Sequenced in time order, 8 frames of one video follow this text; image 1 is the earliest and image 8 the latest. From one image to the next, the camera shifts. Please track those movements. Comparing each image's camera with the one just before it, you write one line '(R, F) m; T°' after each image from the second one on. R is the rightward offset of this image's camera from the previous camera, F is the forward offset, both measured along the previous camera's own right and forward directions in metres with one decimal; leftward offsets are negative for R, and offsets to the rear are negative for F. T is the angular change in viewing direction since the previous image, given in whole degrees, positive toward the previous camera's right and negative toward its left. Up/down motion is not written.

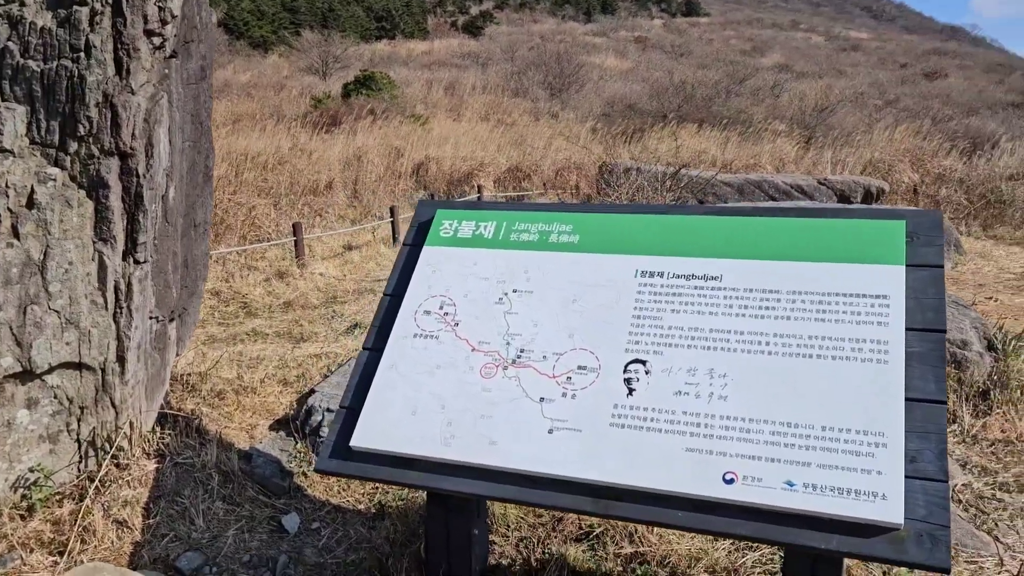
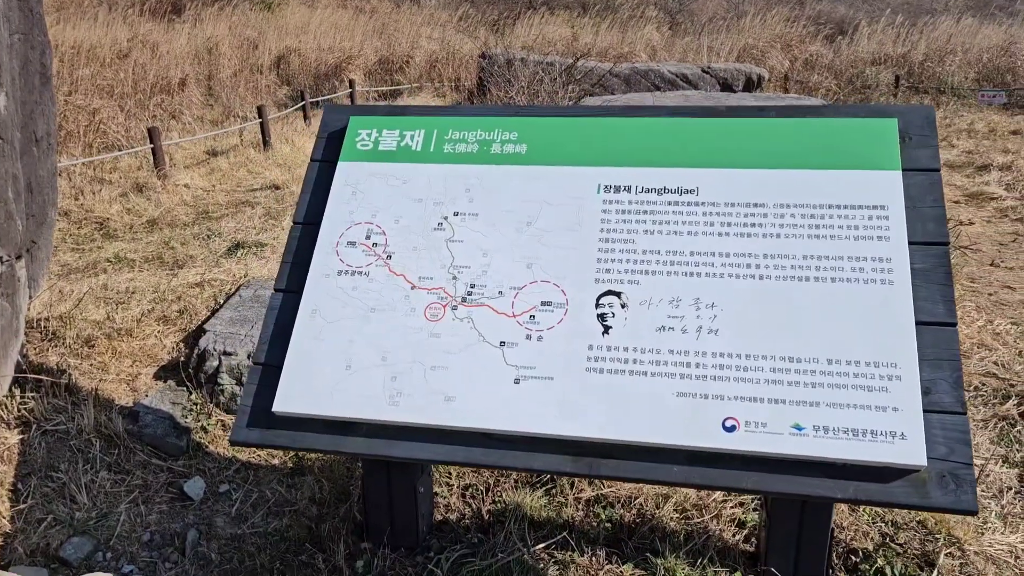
(-0.2, +0.5) m; +9°
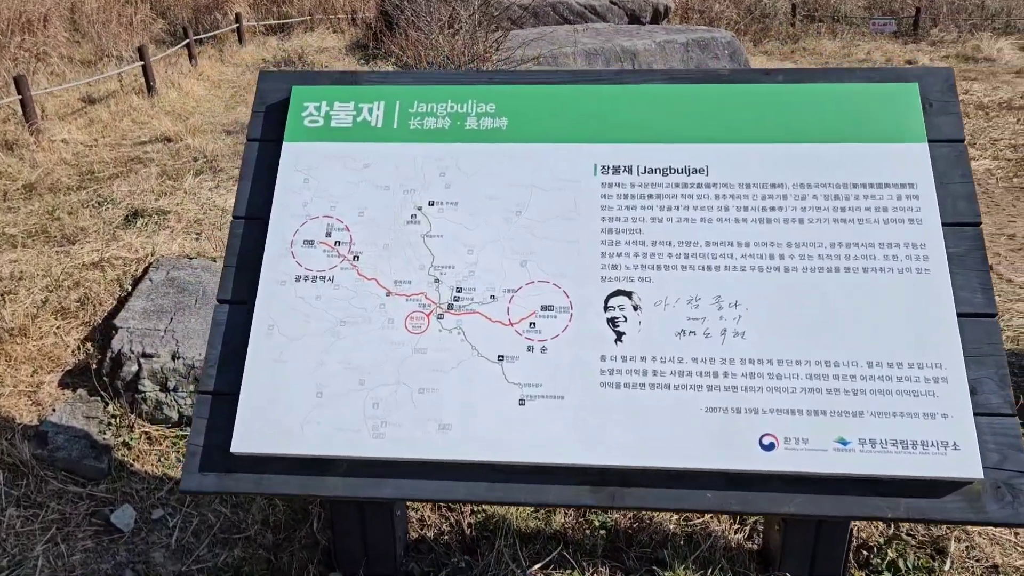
(-0.2, +0.3) m; +7°
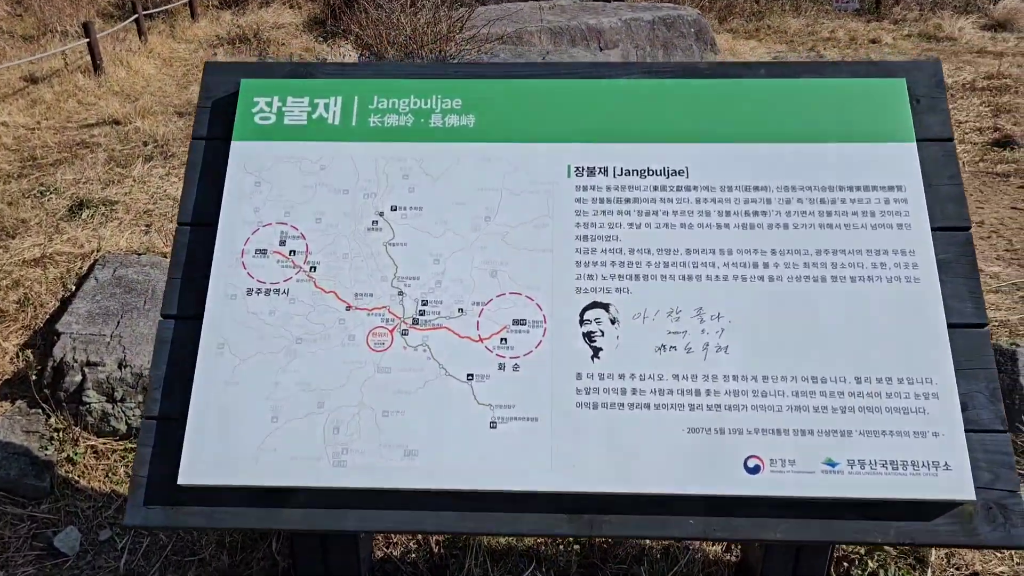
(0.0, +0.1) m; +2°
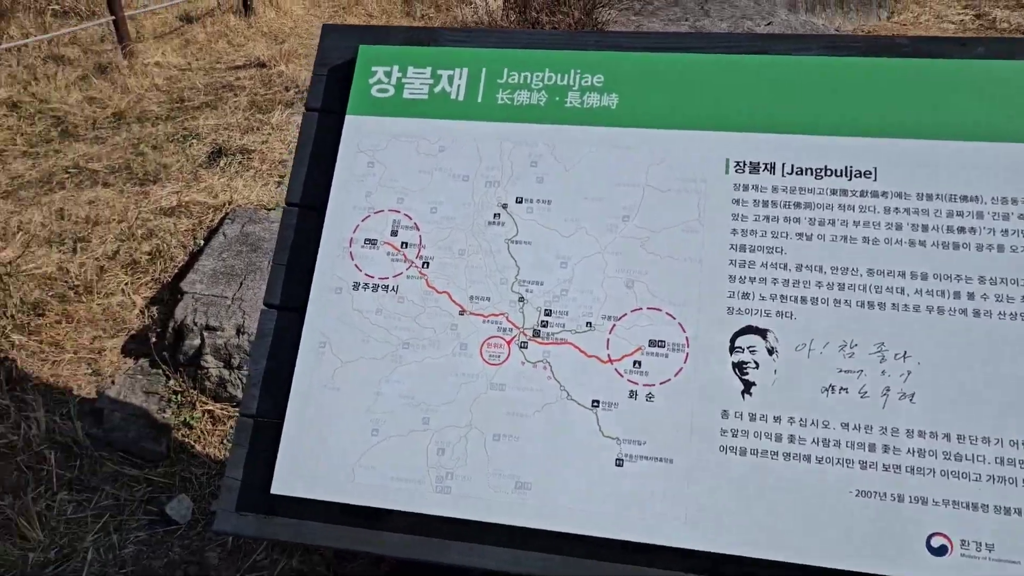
(0.0, +0.3) m; -9°
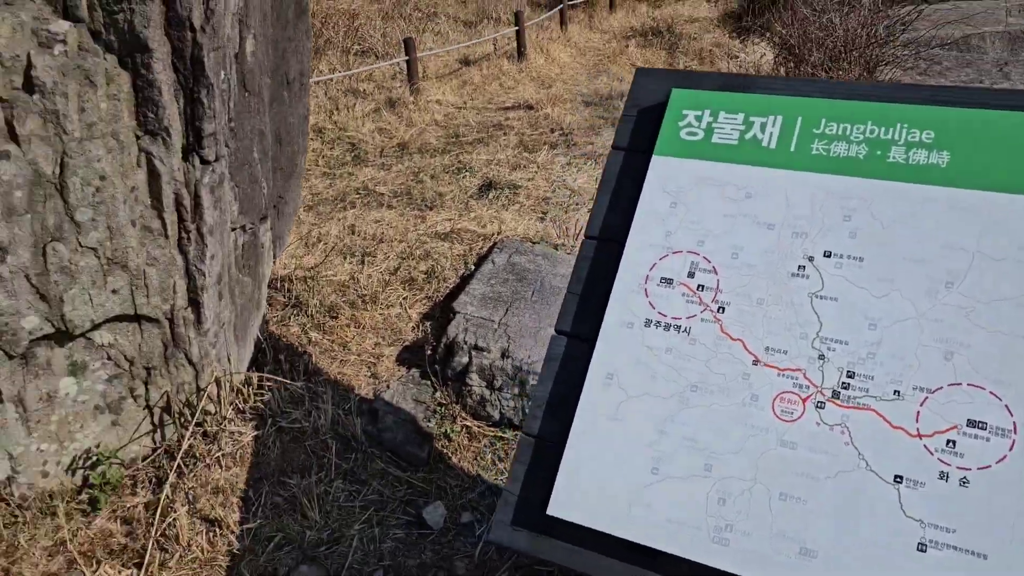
(-0.2, 0.0) m; -15°
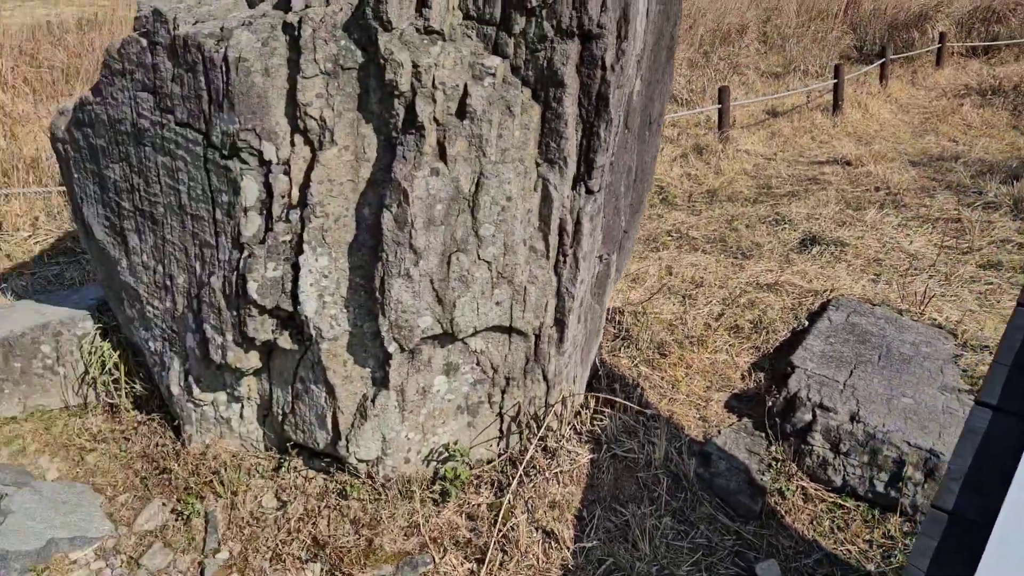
(-0.3, -0.1) m; -17°
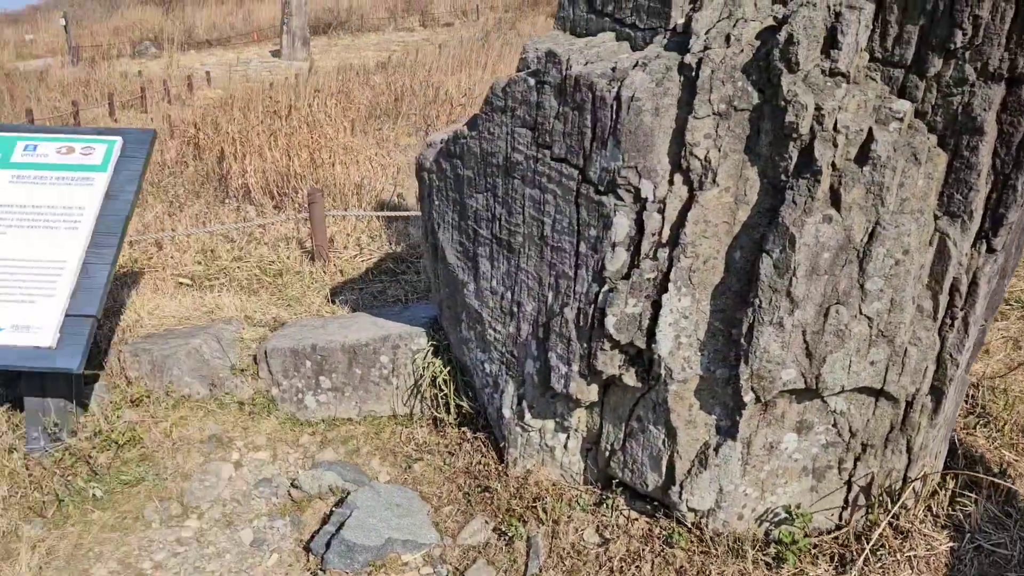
(-0.4, 0.0) m; -16°
